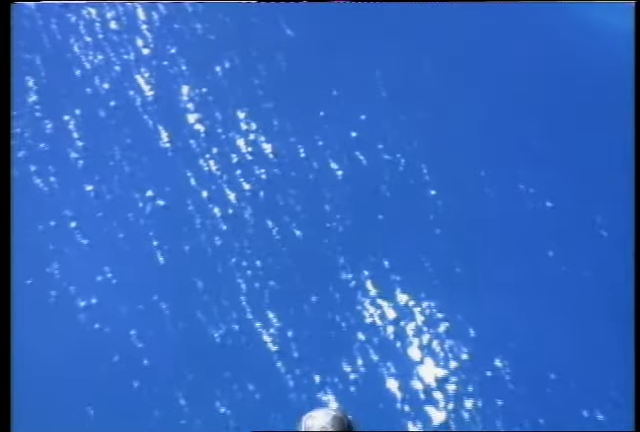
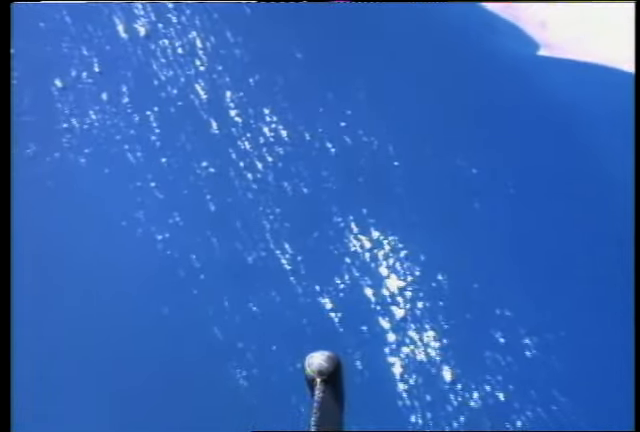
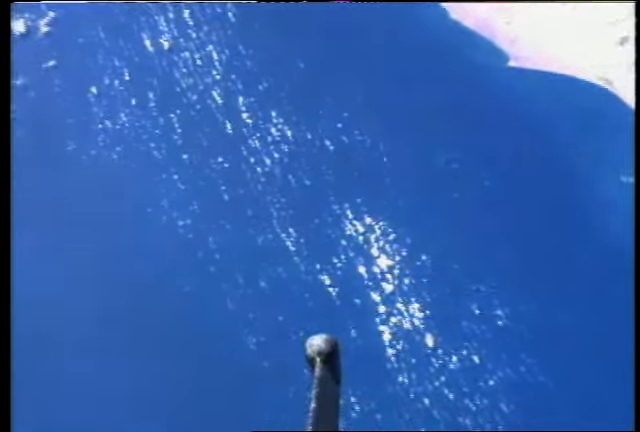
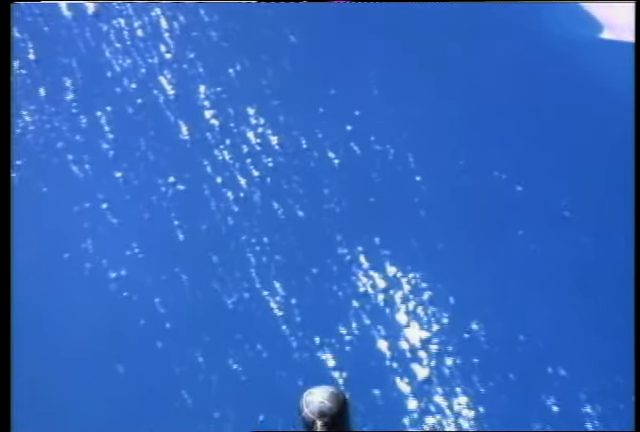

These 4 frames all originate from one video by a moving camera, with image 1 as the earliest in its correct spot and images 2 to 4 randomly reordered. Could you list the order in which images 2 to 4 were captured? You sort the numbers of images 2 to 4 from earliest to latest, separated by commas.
4, 2, 3
